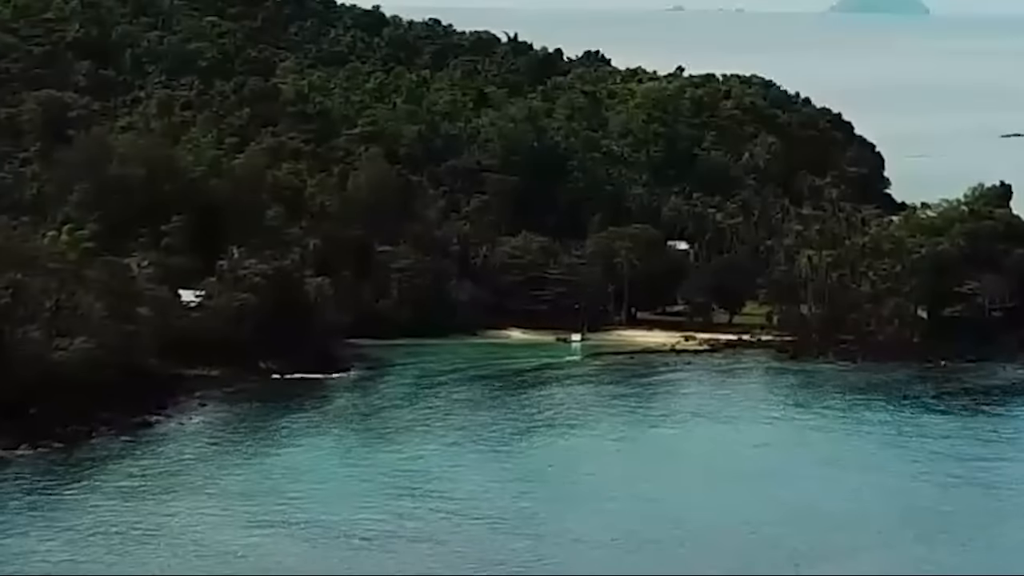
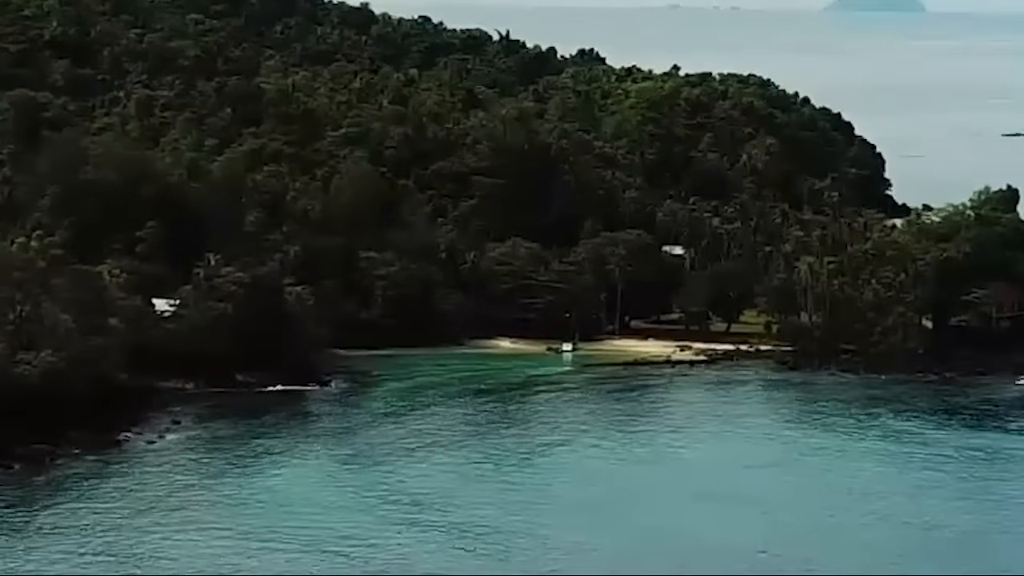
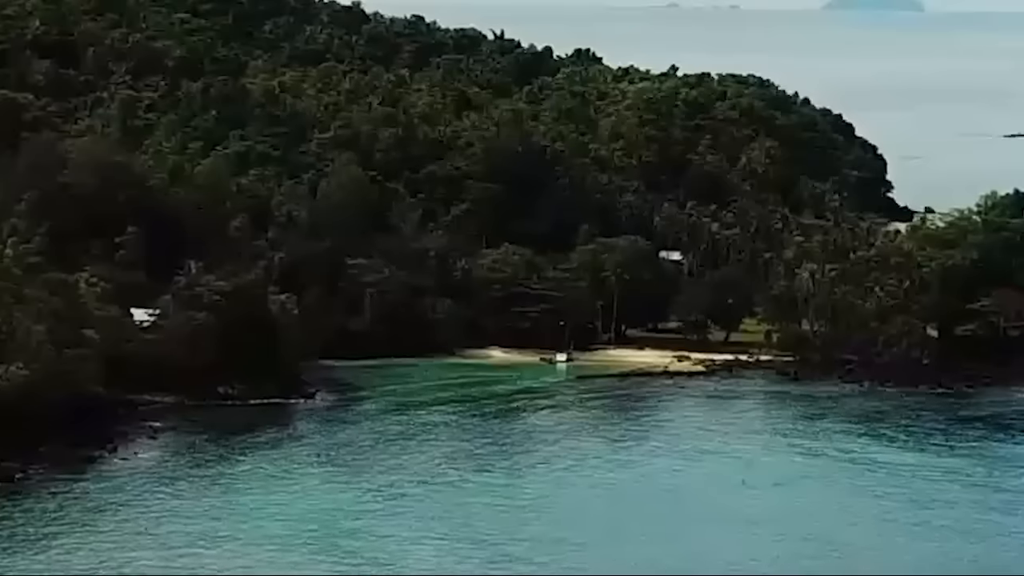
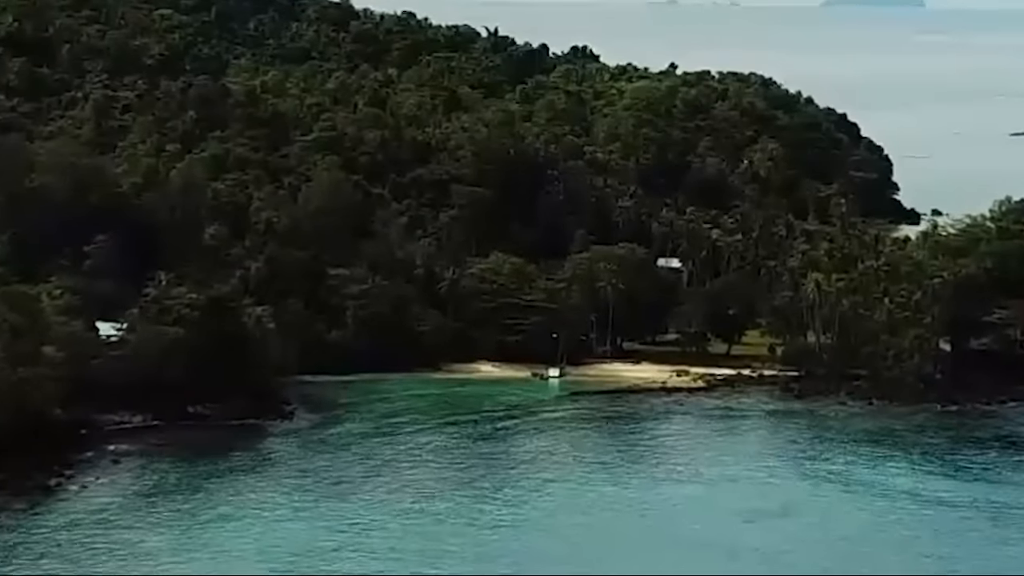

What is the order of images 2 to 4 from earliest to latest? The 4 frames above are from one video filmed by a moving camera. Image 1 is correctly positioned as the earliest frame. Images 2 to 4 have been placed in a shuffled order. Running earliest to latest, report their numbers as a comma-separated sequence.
2, 3, 4
